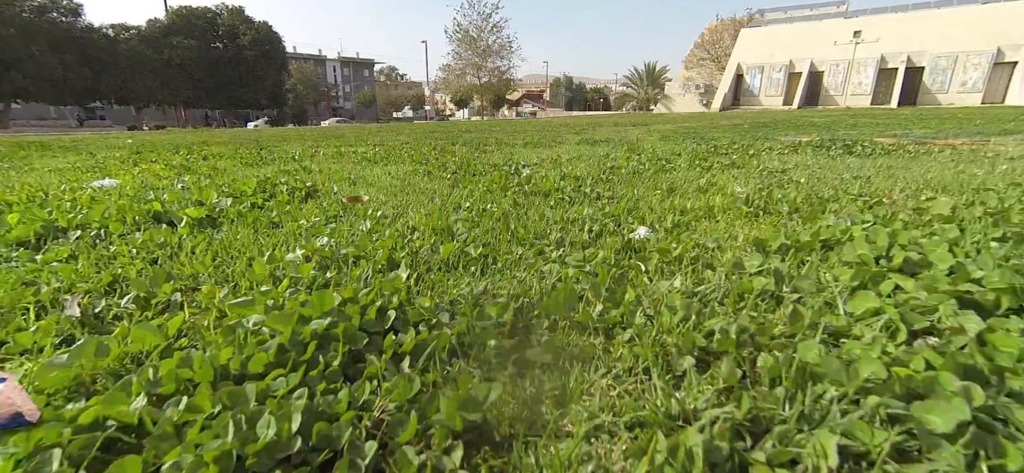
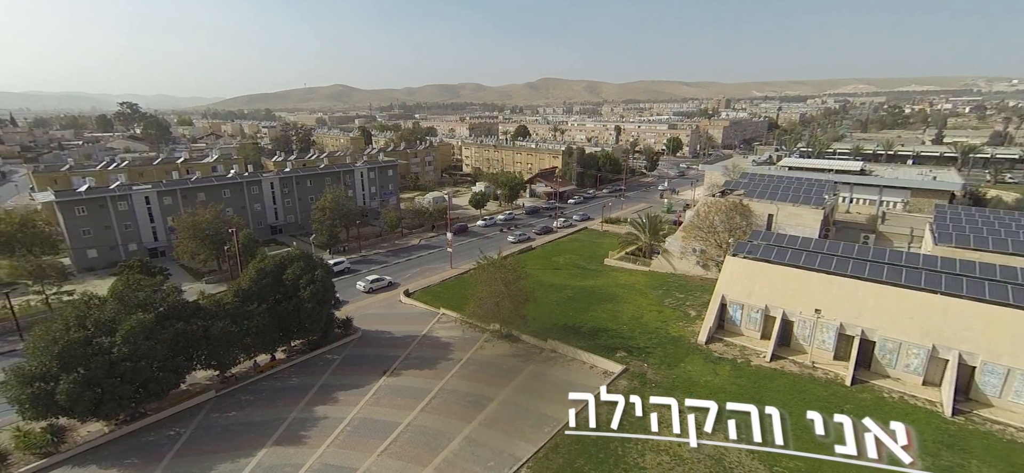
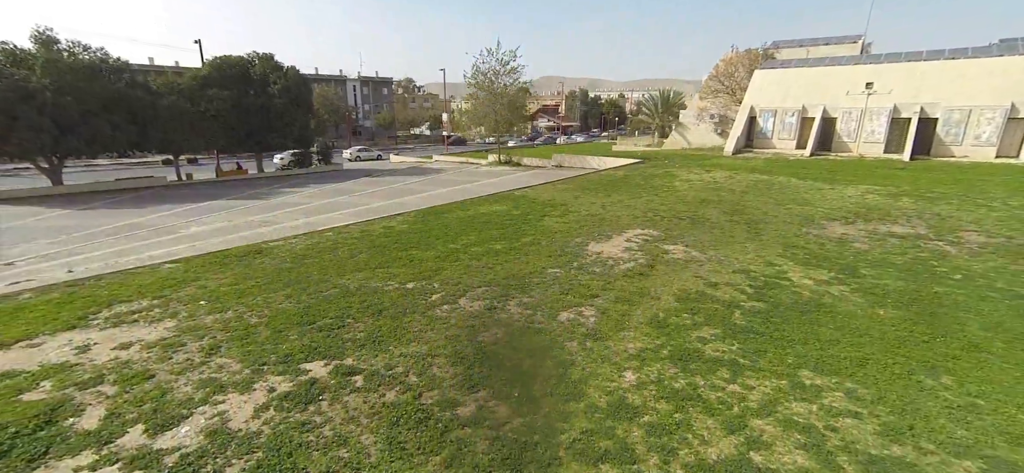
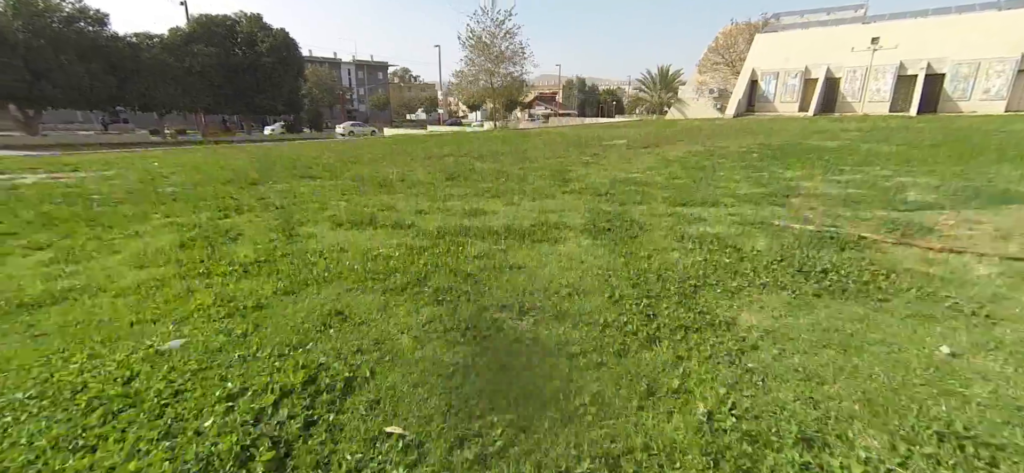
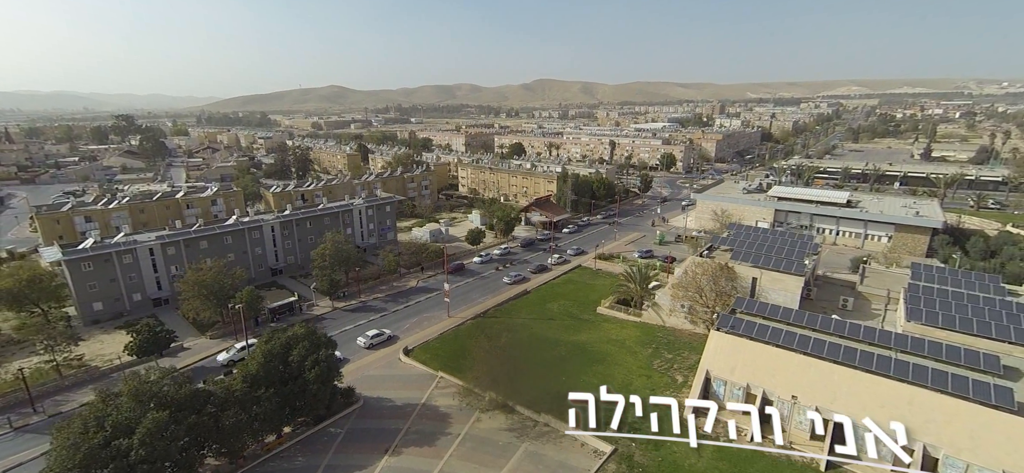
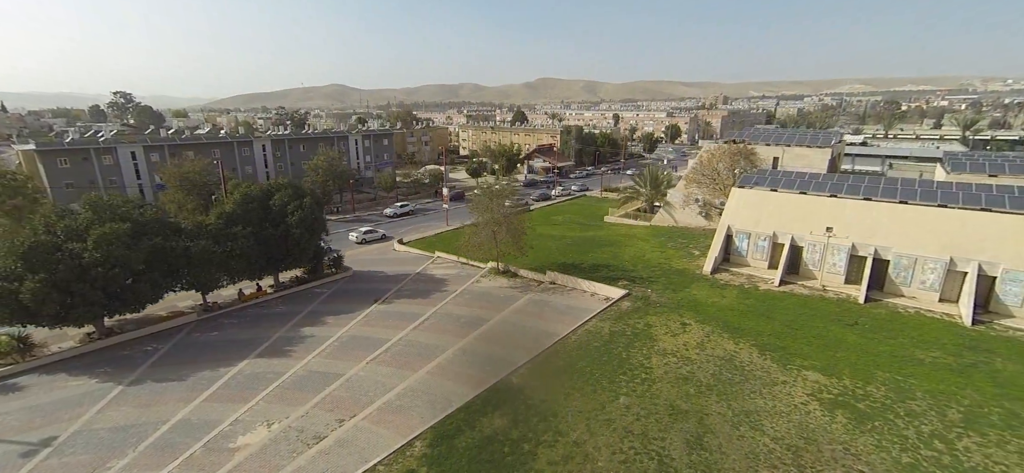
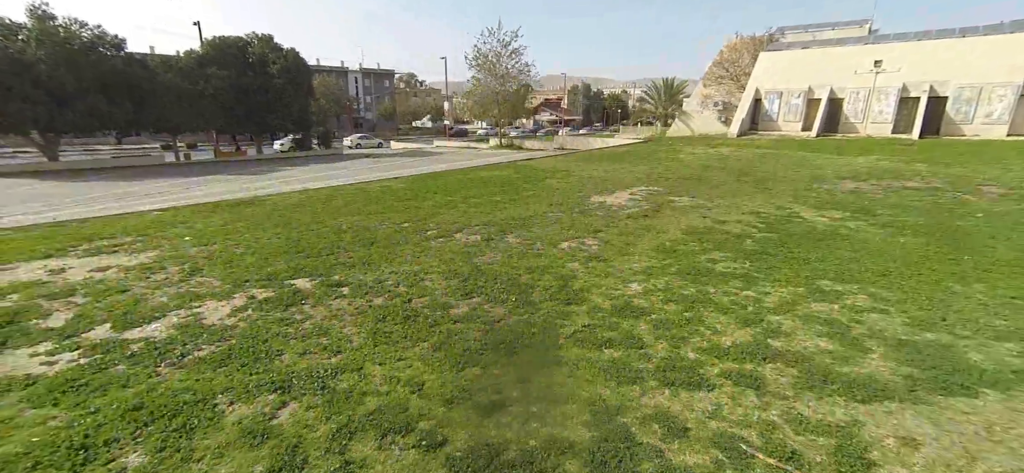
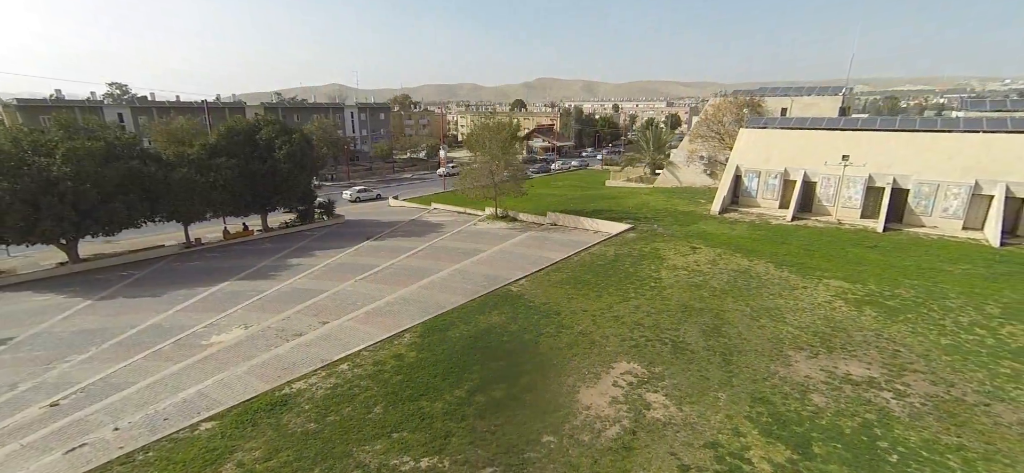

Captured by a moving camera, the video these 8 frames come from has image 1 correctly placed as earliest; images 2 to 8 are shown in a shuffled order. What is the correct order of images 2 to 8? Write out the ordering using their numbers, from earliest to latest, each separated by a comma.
4, 7, 3, 8, 6, 2, 5
